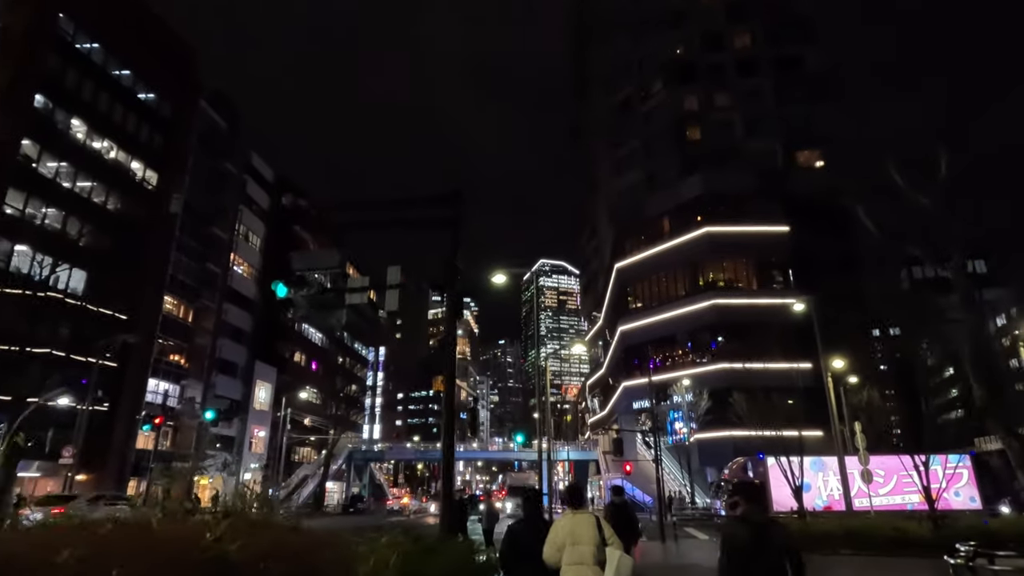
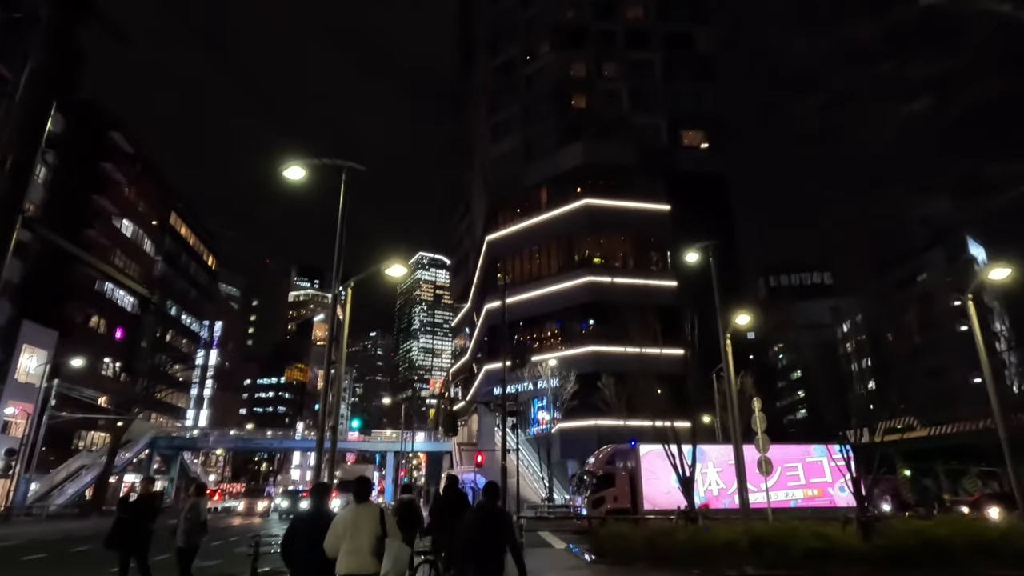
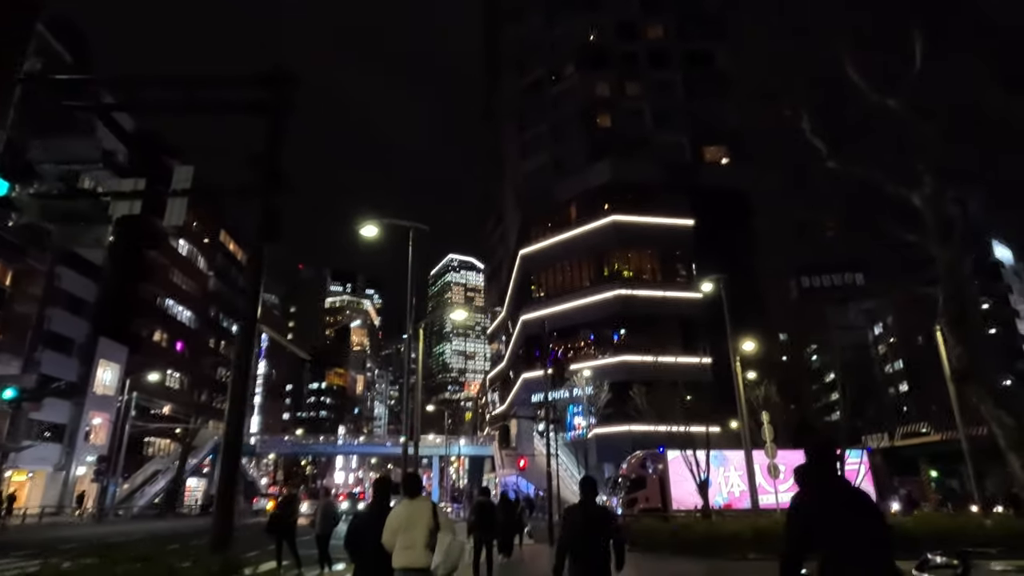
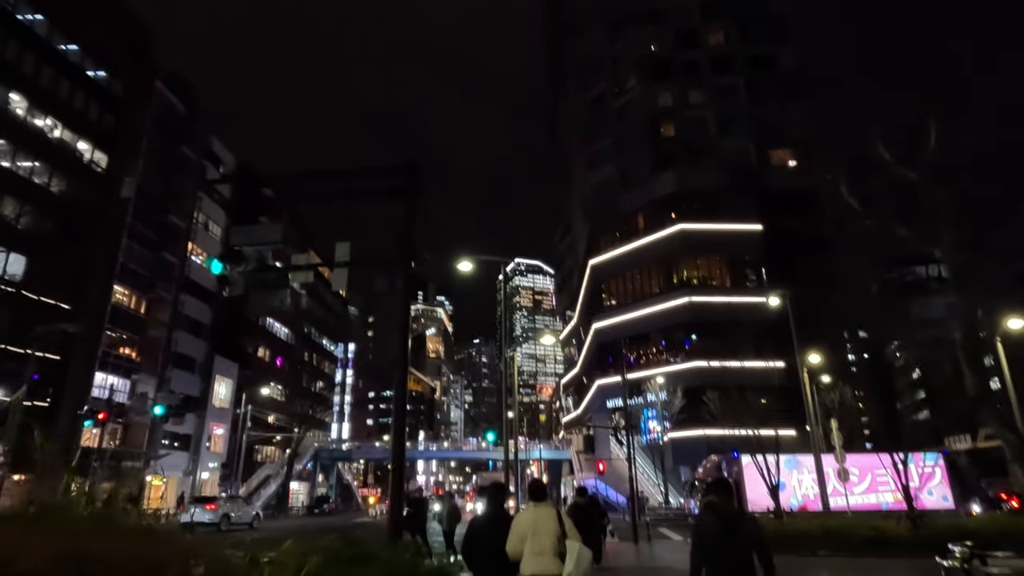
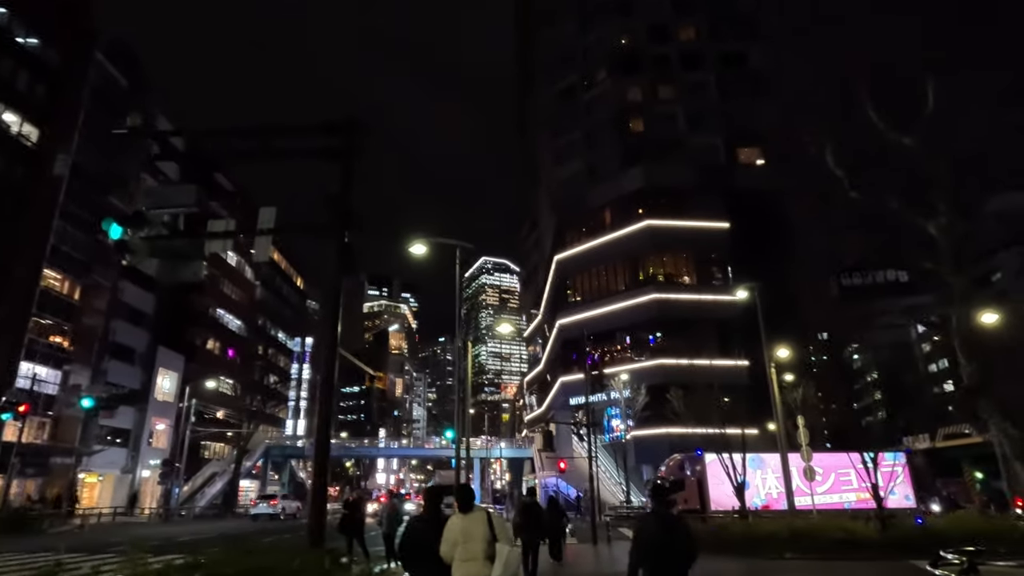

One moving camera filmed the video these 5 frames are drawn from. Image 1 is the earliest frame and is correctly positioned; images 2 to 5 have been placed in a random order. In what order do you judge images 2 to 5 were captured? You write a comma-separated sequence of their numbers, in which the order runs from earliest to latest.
4, 5, 3, 2
